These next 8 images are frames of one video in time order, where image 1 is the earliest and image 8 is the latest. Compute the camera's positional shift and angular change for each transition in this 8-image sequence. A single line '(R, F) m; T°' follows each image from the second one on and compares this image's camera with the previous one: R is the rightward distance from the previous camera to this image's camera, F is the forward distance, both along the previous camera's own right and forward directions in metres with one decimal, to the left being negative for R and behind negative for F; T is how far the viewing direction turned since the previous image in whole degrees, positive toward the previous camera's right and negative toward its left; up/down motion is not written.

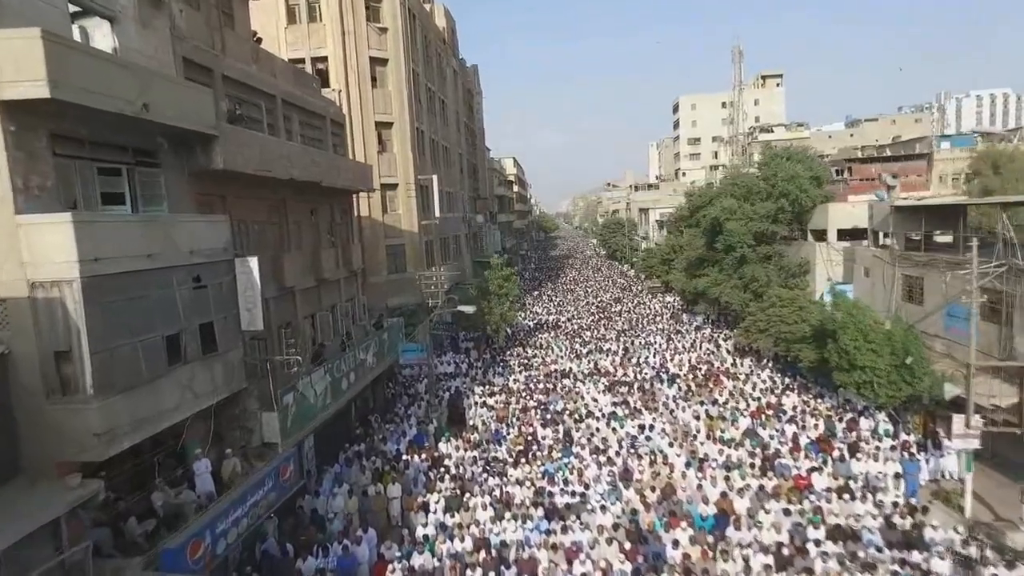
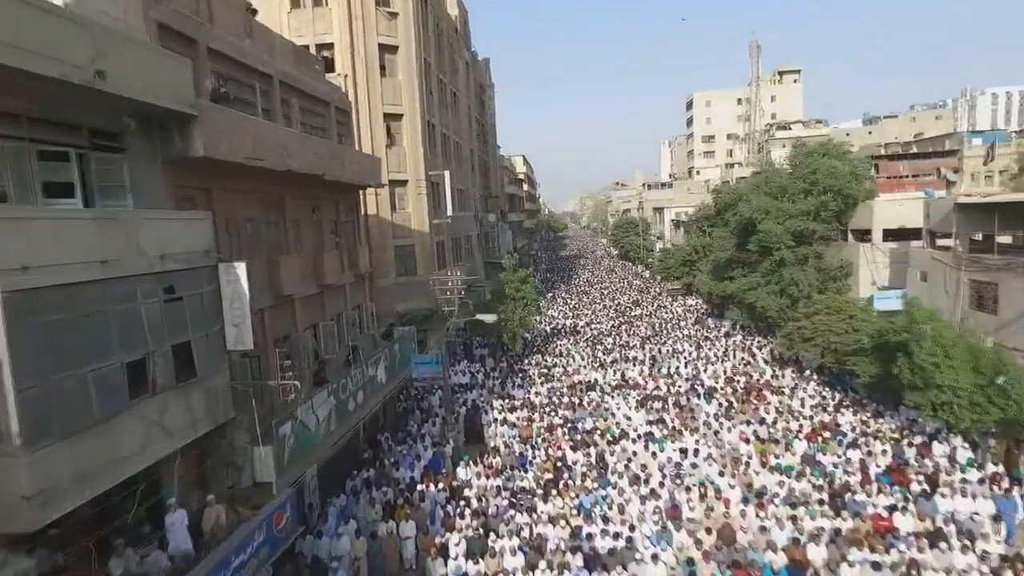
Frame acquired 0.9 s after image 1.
(-0.5, +1.9) m; -1°
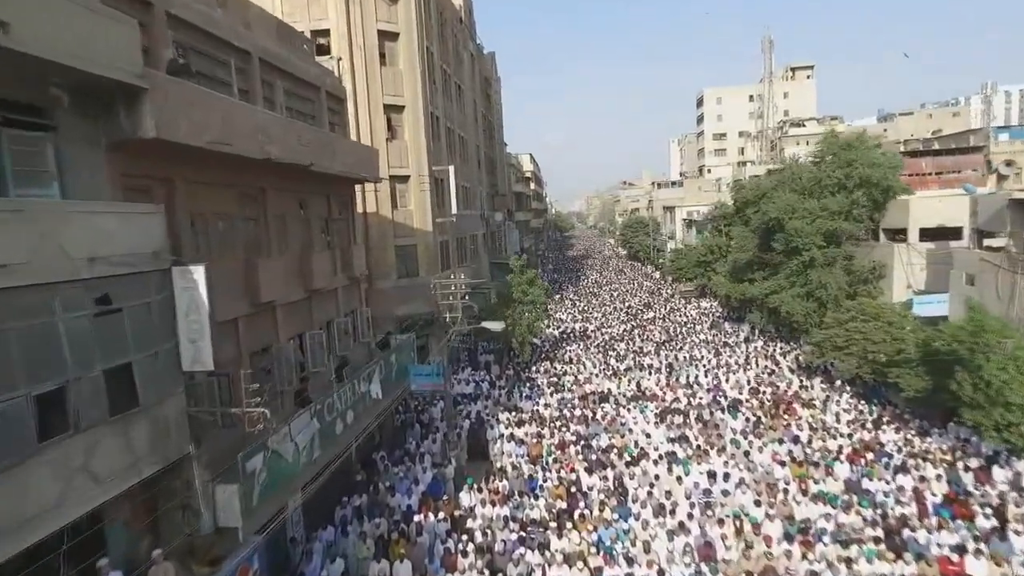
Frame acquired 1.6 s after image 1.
(-0.1, +1.6) m; -1°
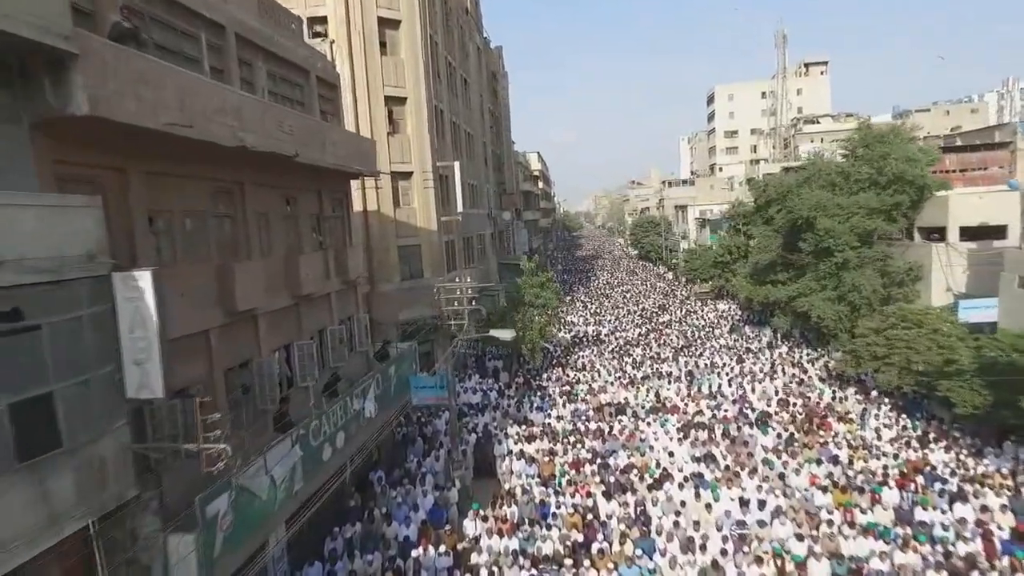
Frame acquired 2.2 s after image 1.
(0.0, +1.4) m; -1°
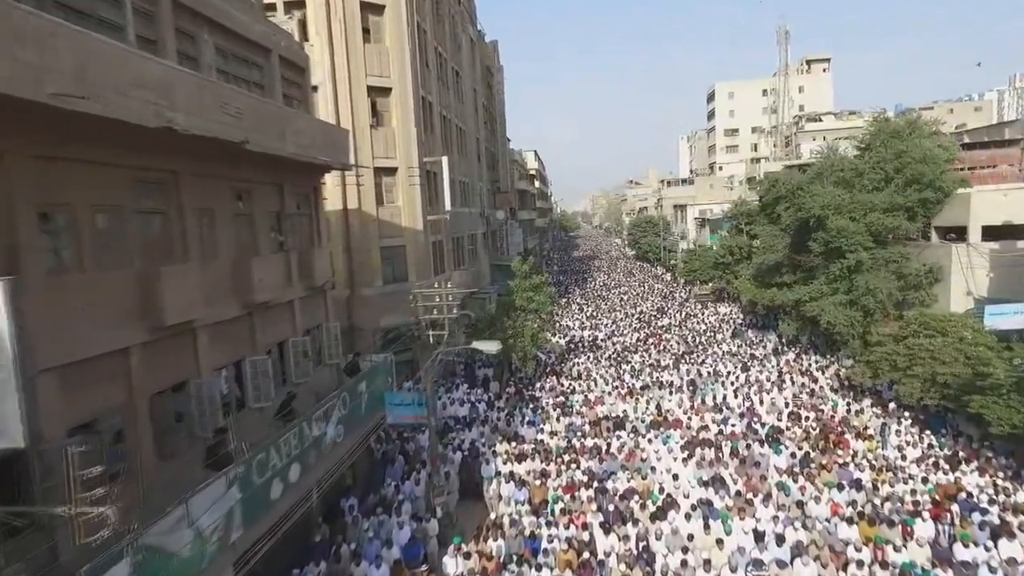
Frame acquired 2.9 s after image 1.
(+0.2, +1.5) m; 0°
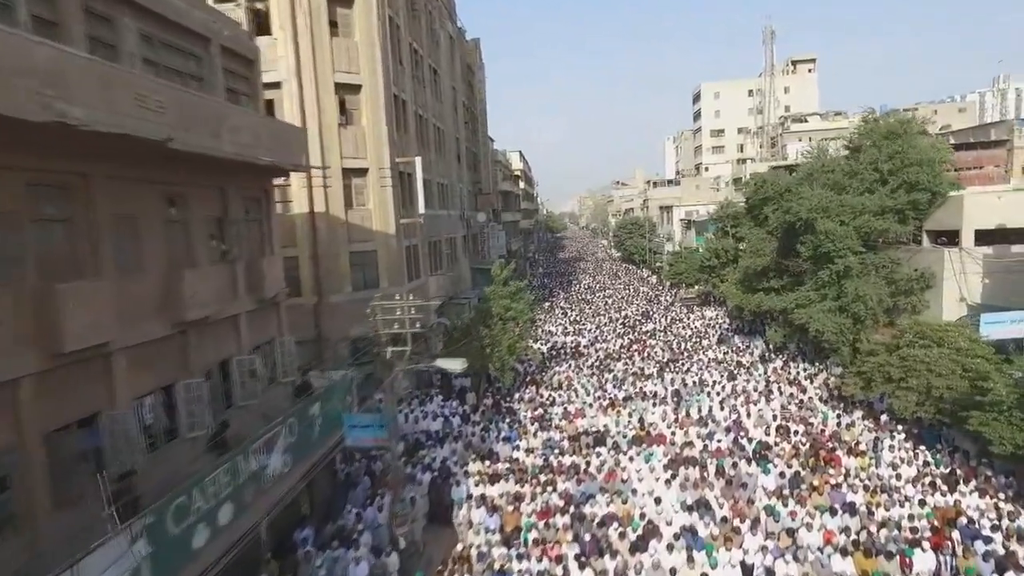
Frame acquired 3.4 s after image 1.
(+0.4, +1.0) m; +1°
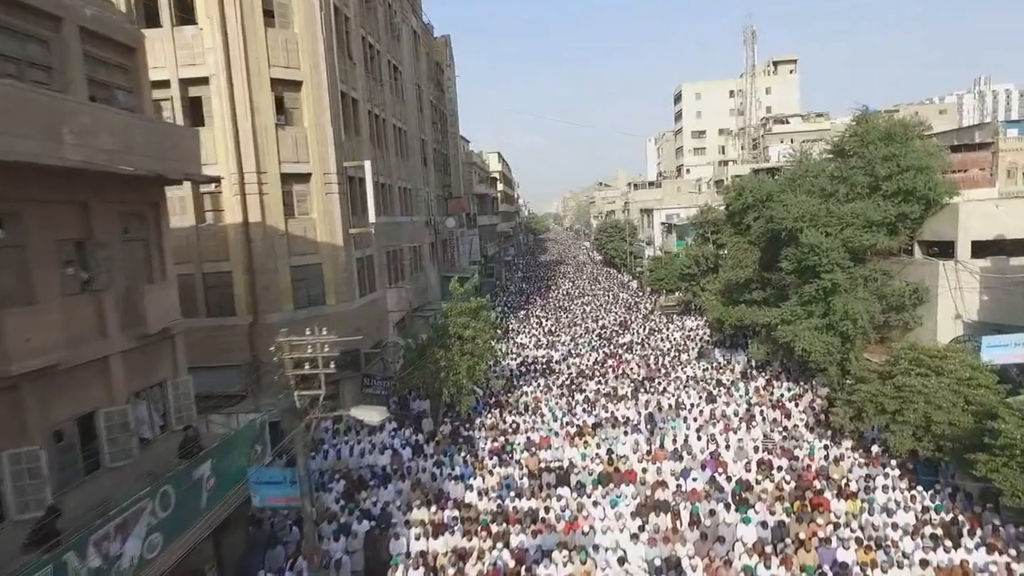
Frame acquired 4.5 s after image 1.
(+0.8, +1.8) m; +1°
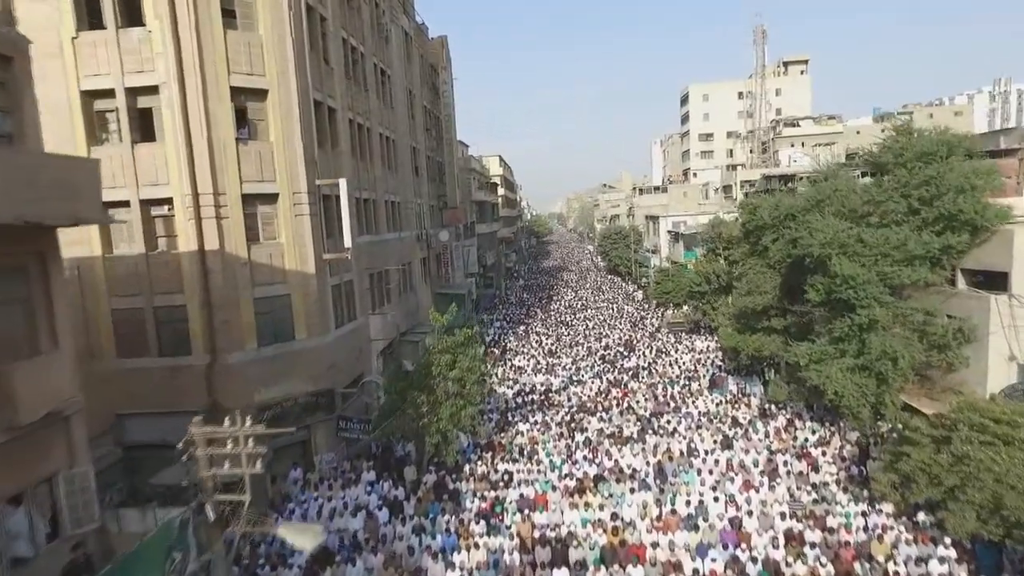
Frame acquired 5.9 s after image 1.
(+0.3, +2.1) m; 0°
